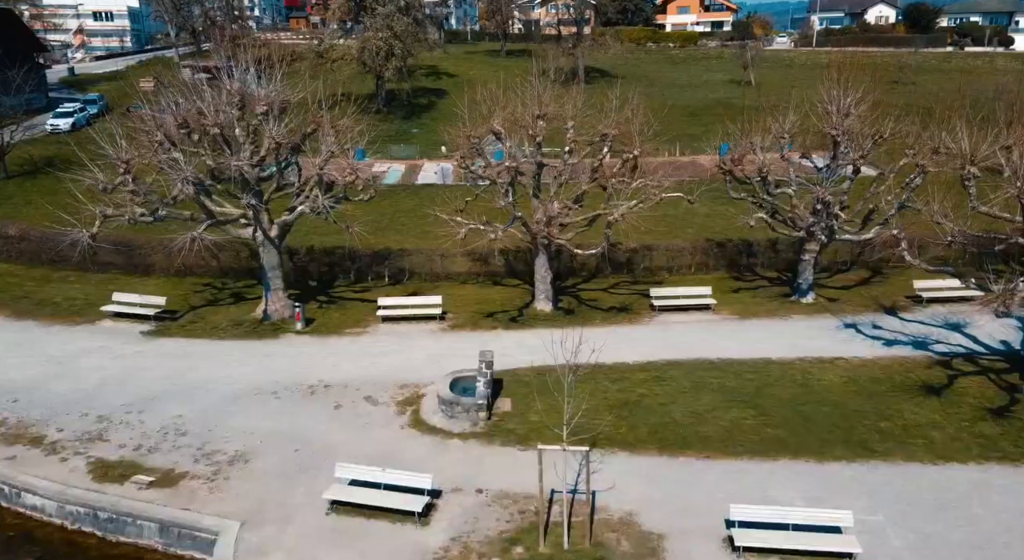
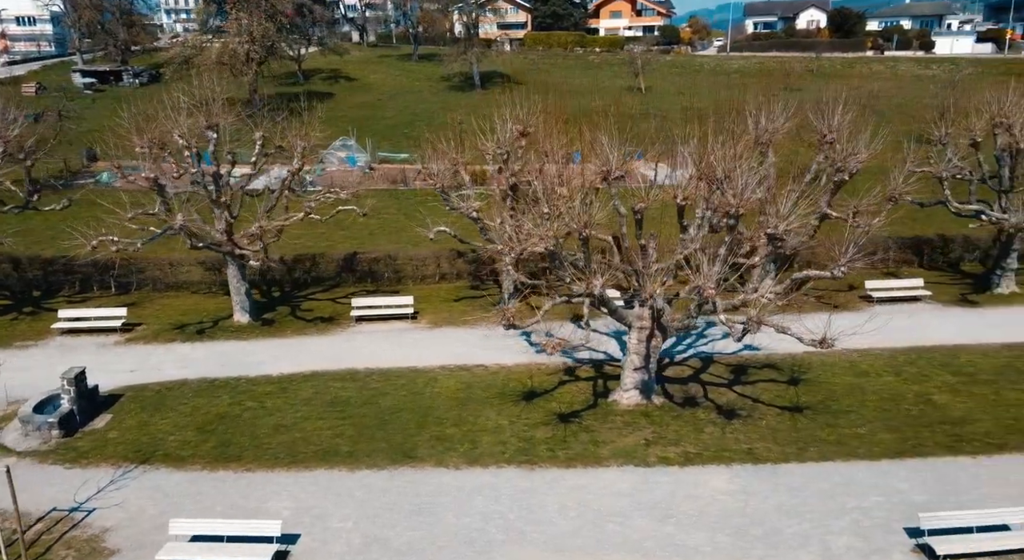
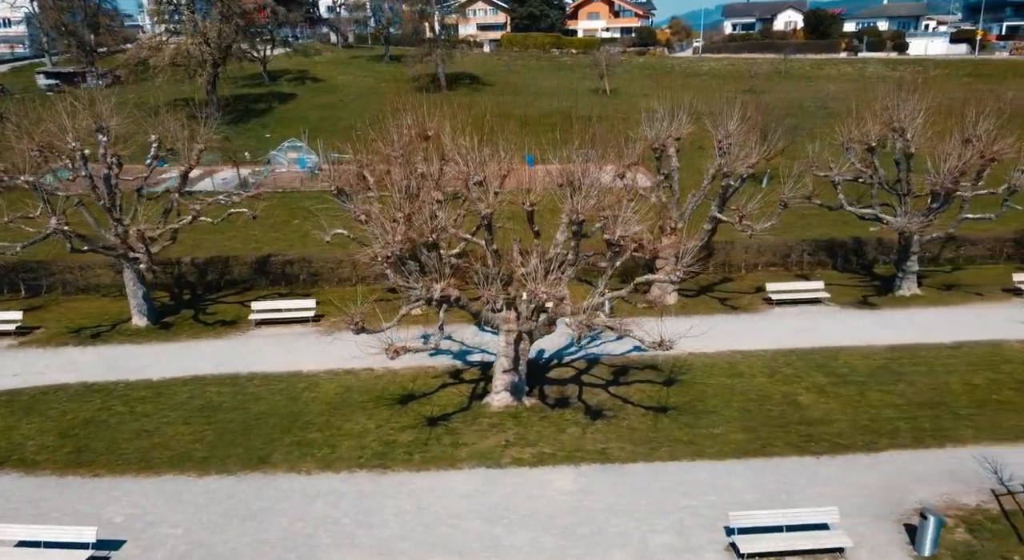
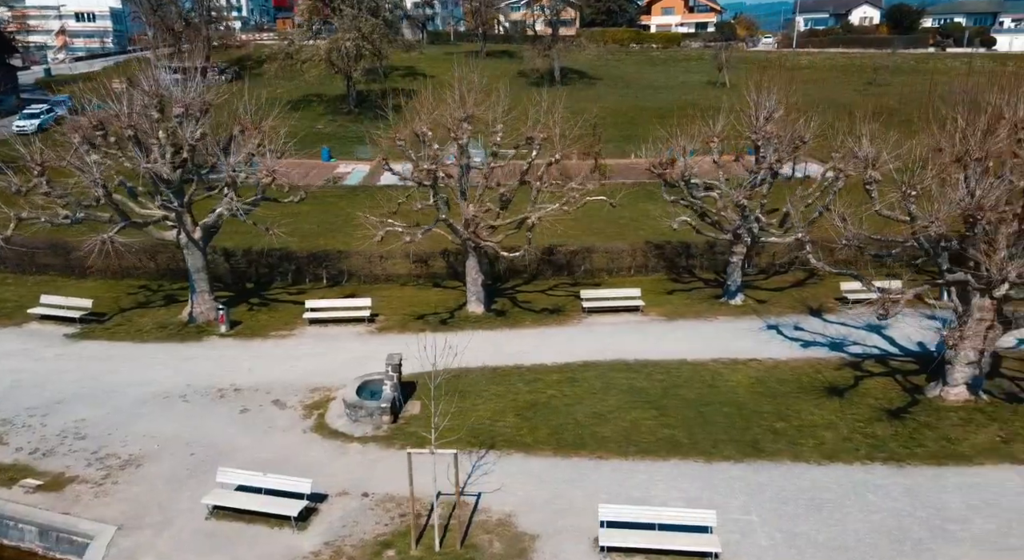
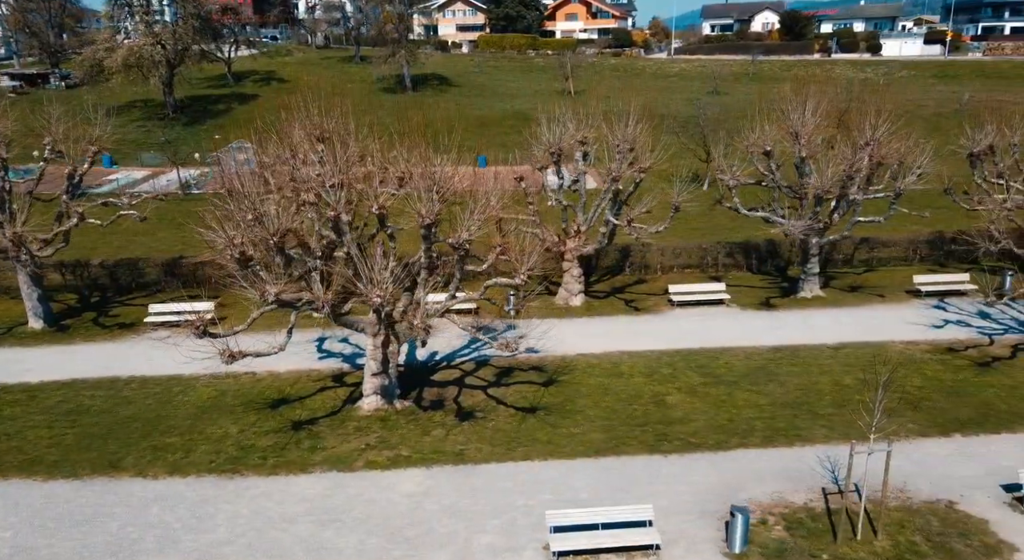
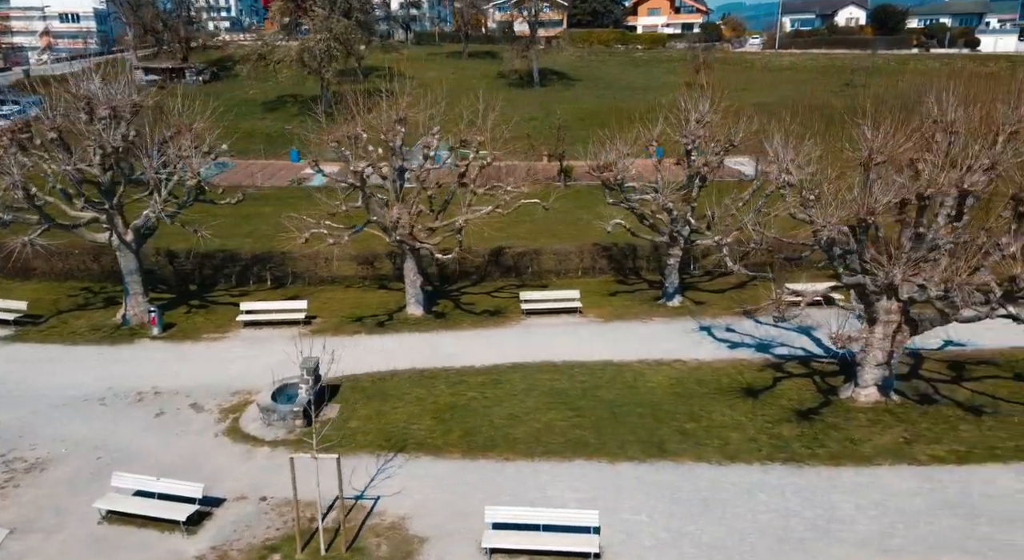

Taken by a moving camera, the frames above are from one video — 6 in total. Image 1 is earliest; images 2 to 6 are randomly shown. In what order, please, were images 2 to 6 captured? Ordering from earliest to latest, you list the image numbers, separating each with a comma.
4, 6, 2, 3, 5
